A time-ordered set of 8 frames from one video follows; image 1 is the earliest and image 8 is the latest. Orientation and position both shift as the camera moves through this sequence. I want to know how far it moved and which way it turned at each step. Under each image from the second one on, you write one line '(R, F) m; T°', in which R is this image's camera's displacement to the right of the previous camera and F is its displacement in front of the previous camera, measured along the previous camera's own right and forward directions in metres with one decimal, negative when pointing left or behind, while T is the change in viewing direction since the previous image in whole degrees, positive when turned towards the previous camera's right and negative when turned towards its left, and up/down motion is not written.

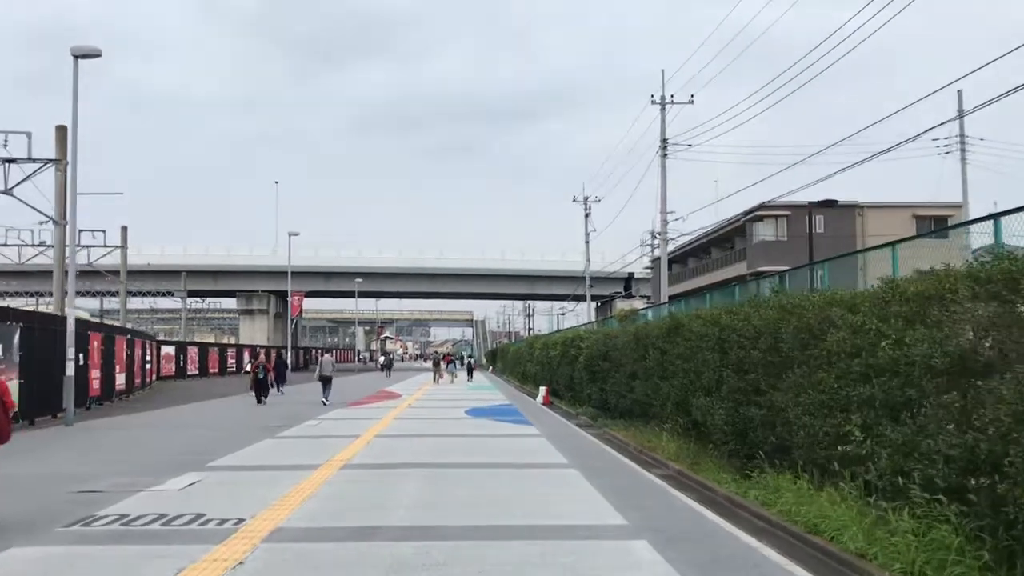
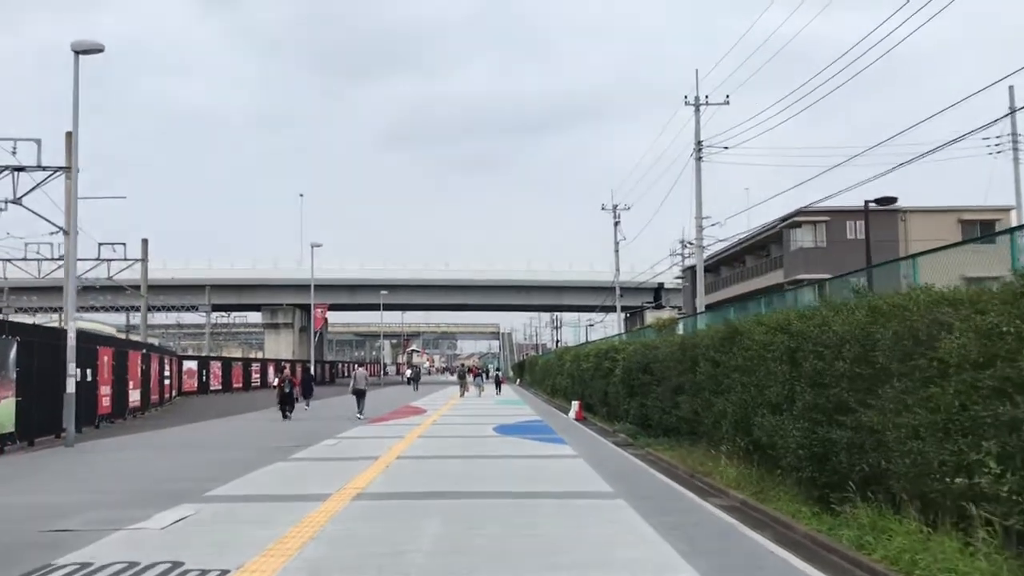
(-0.1, +1.7) m; -2°
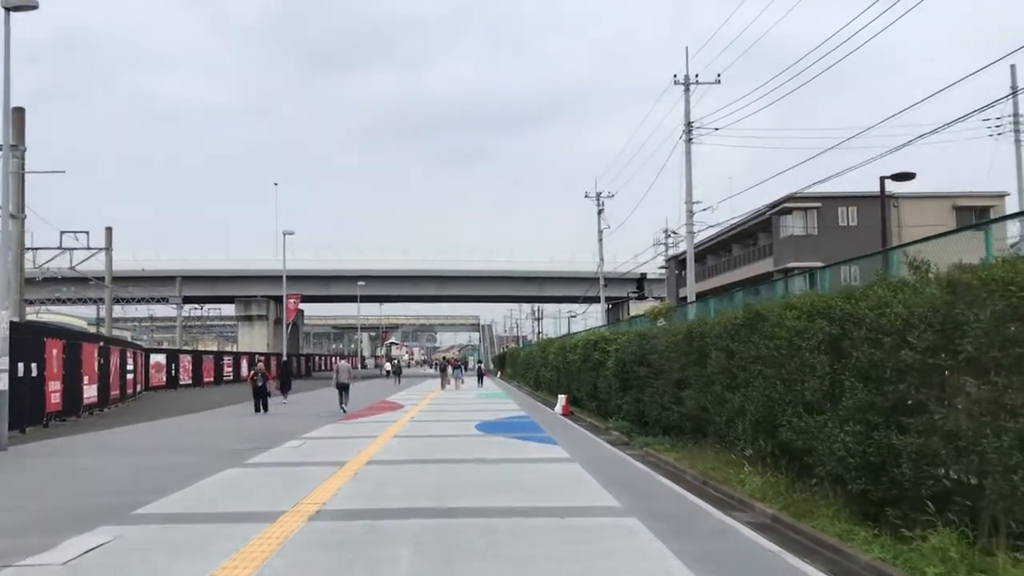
(-0.1, +1.9) m; +1°
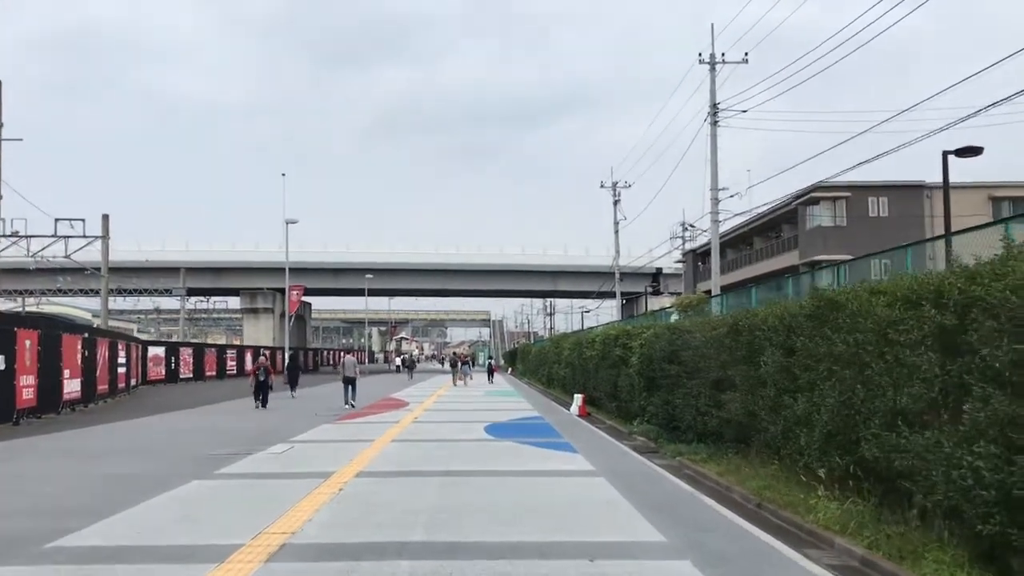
(-0.1, +2.2) m; -1°
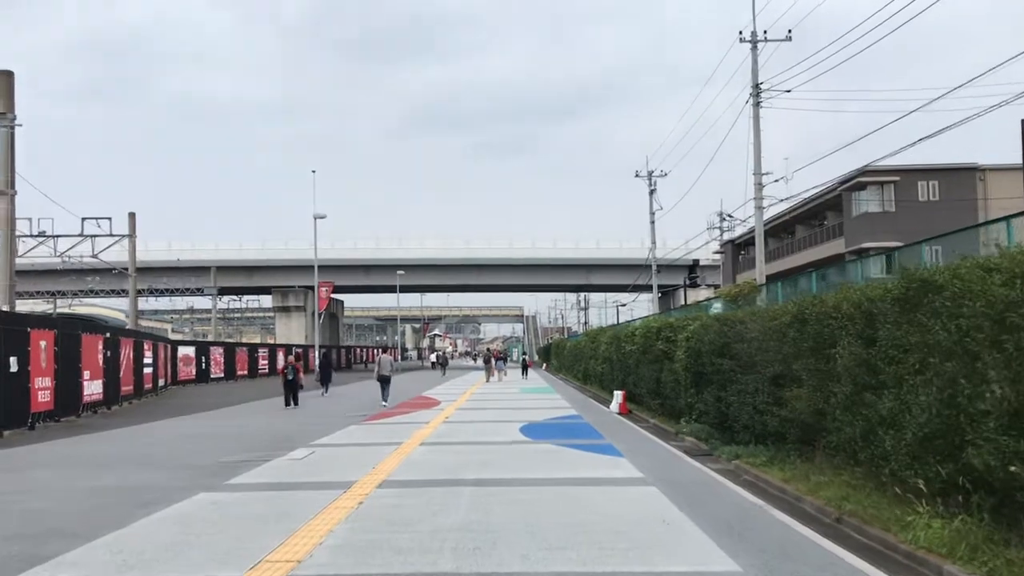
(-0.1, +1.4) m; -2°
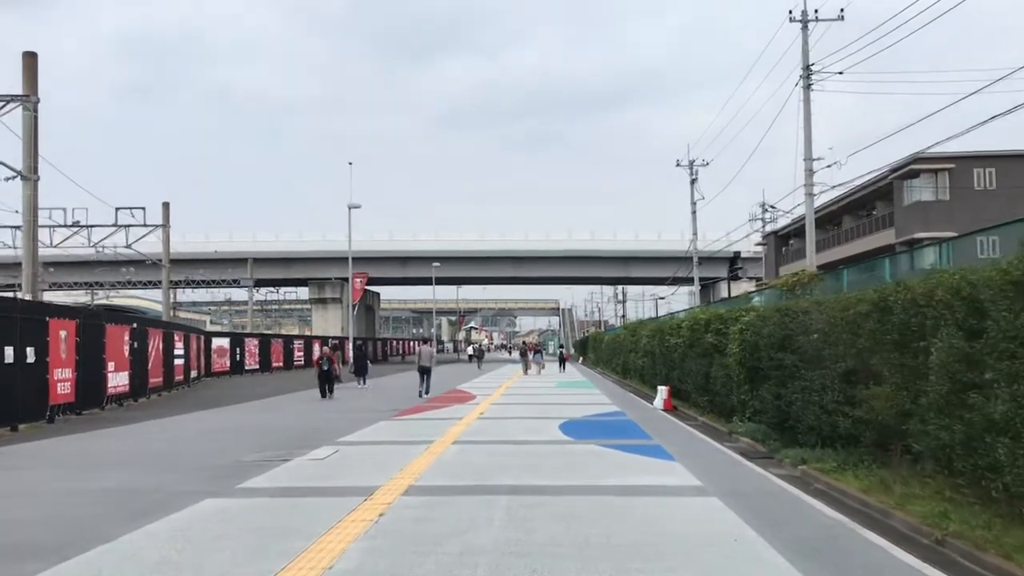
(-0.1, +1.3) m; -2°
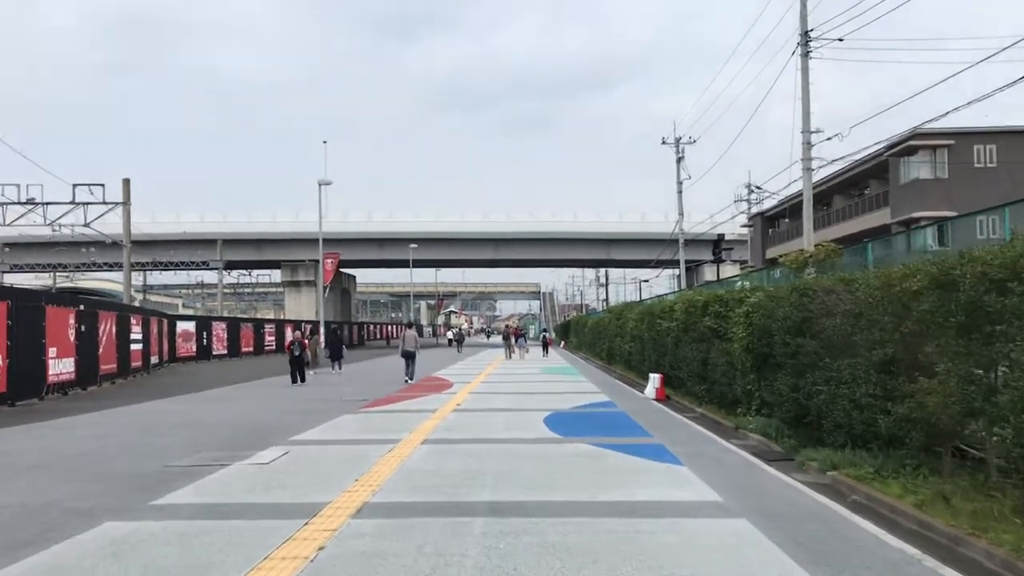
(0.0, +2.0) m; +1°
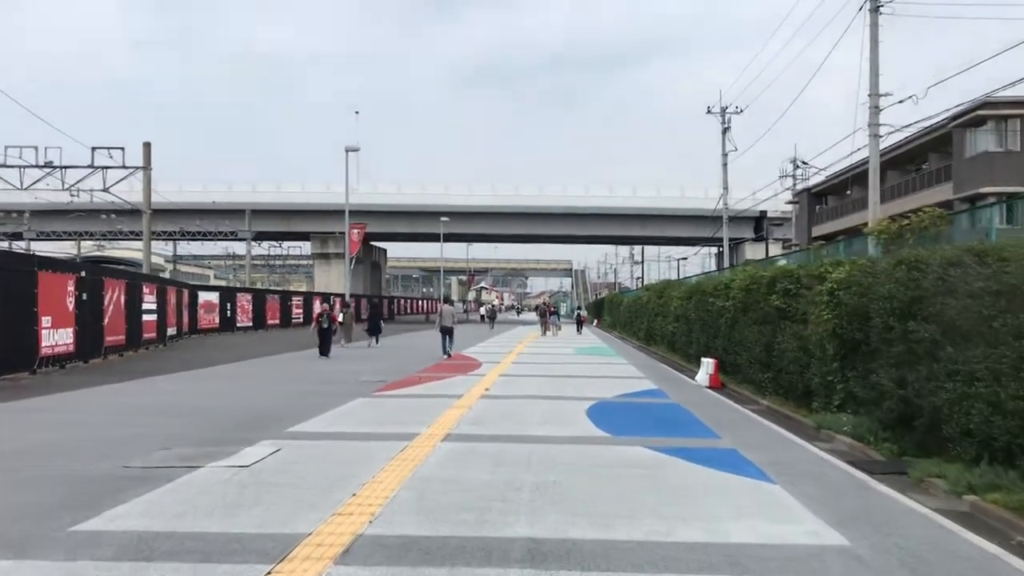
(-0.1, +2.4) m; -2°
